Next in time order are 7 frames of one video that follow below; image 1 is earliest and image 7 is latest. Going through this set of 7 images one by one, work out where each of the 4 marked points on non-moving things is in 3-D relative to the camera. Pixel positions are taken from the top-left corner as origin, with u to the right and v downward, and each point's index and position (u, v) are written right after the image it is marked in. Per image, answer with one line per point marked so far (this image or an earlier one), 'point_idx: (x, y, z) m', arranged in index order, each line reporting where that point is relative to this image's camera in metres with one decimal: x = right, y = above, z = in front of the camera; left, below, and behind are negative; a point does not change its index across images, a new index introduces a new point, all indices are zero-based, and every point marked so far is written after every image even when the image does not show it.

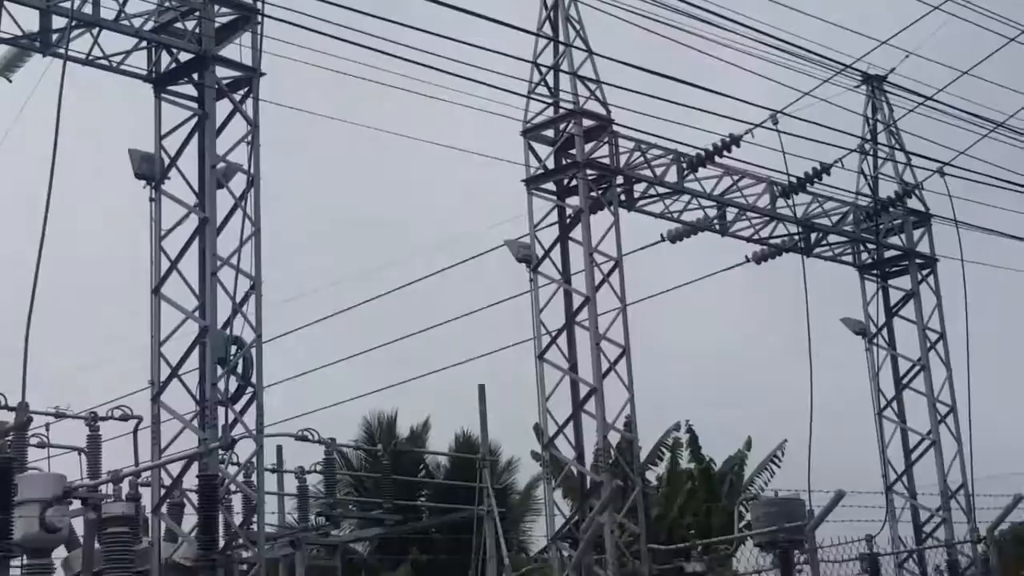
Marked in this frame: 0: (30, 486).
0: (-1.7, -0.7, +6.3) m
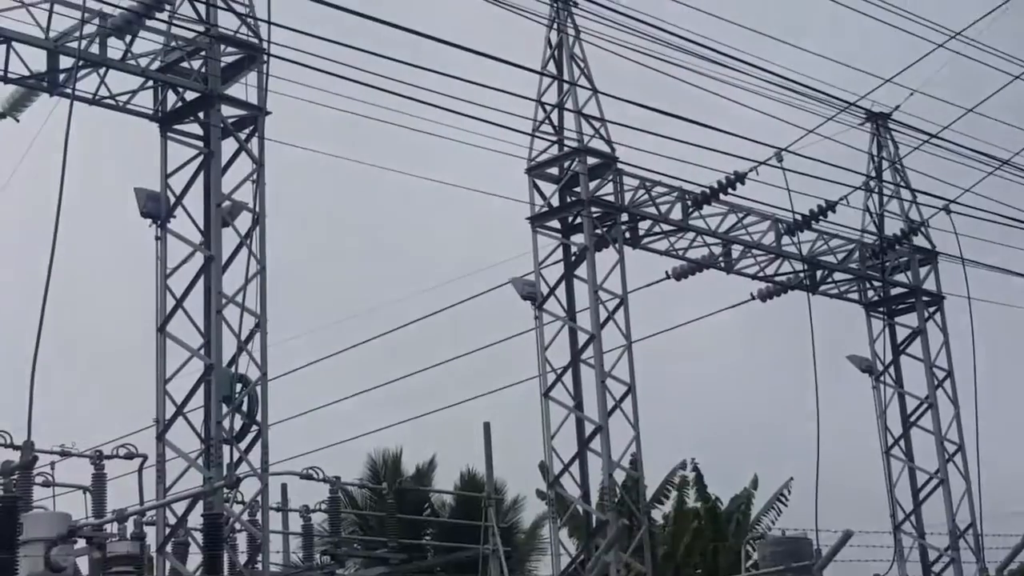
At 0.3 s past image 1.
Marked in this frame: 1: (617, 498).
0: (-1.7, -0.8, +6.2) m
1: (+0.8, -1.2, +10.5) m
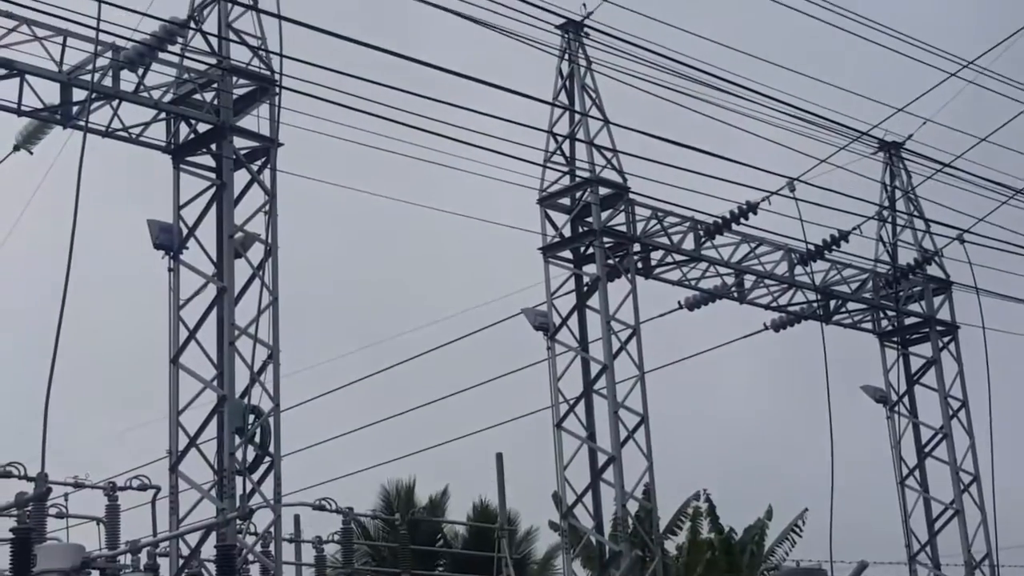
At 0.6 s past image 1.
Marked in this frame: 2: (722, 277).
0: (-1.9, -1.0, +6.3) m
1: (+0.7, -1.4, +10.5) m
2: (+1.6, +0.1, +13.2) m
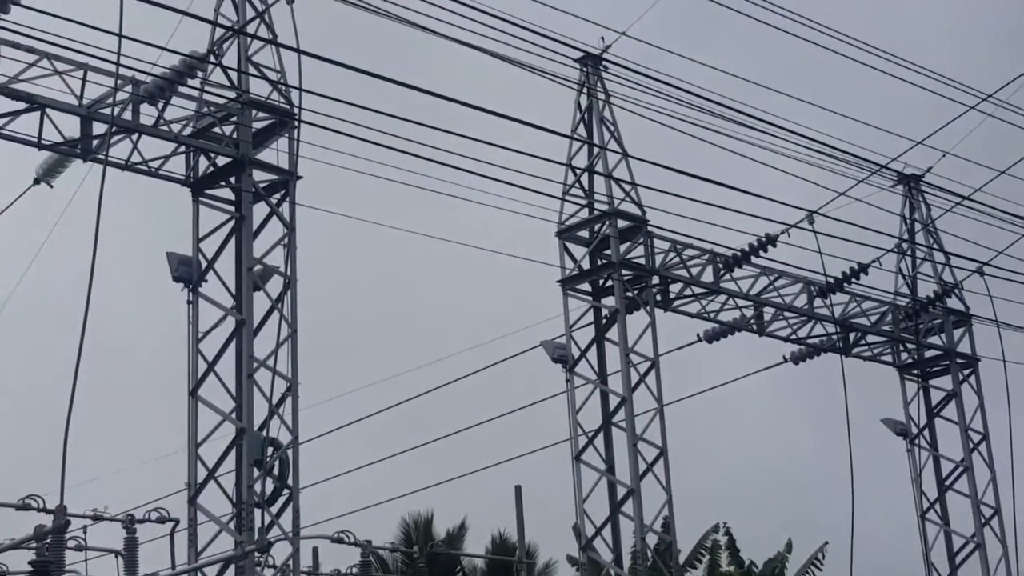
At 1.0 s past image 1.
0: (-1.8, -1.1, +6.3) m
1: (+0.8, -1.6, +10.5) m
2: (+1.7, -0.2, +13.1) m
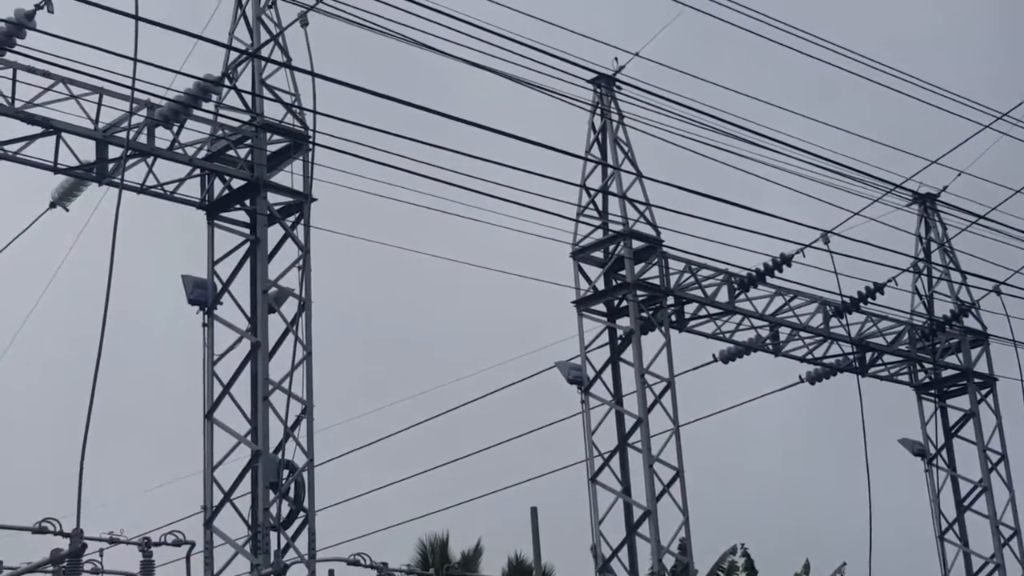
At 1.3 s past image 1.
0: (-2.0, -1.1, +6.3) m
1: (+0.7, -1.6, +10.5) m
2: (+1.7, -0.2, +13.1) m
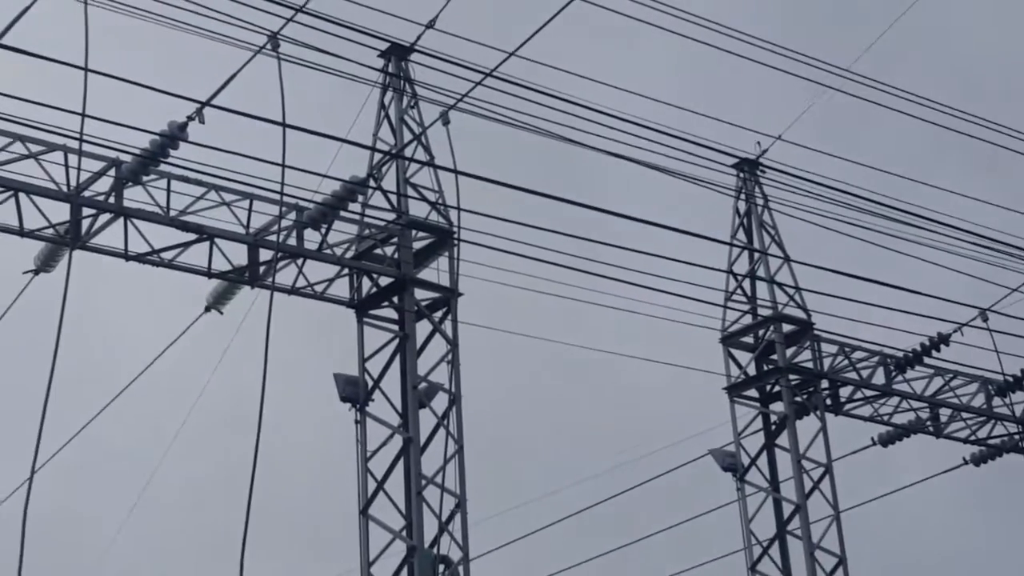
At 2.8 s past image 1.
0: (-2.9, -1.0, +6.8) m
1: (+0.2, -1.7, +10.6) m
2: (+1.4, -0.4, +13.3) m
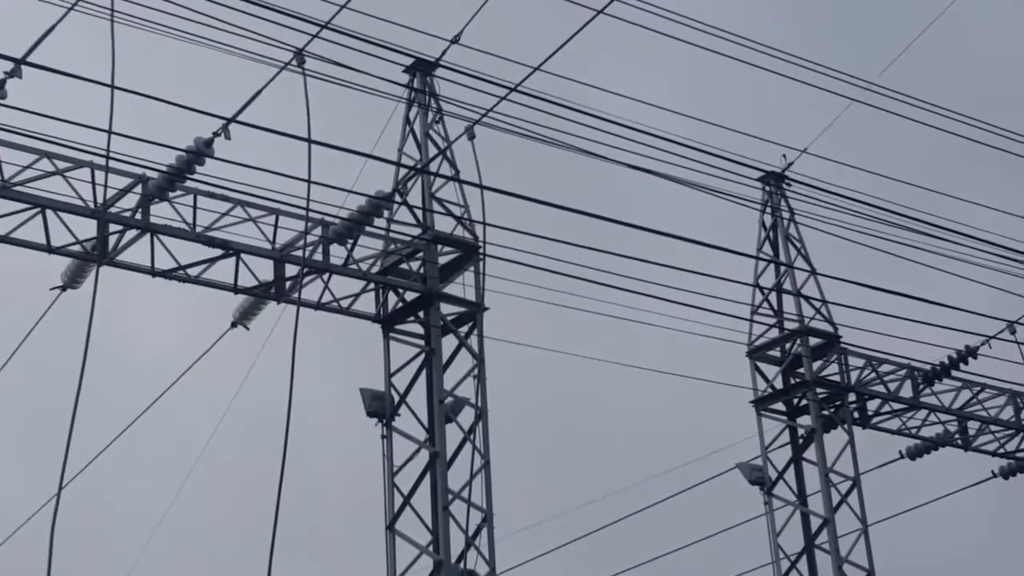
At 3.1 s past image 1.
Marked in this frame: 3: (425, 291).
0: (-2.8, -1.0, +6.8) m
1: (+0.4, -1.7, +10.6) m
2: (+1.6, -0.4, +13.2) m
3: (-0.7, 0.0, +13.7) m
